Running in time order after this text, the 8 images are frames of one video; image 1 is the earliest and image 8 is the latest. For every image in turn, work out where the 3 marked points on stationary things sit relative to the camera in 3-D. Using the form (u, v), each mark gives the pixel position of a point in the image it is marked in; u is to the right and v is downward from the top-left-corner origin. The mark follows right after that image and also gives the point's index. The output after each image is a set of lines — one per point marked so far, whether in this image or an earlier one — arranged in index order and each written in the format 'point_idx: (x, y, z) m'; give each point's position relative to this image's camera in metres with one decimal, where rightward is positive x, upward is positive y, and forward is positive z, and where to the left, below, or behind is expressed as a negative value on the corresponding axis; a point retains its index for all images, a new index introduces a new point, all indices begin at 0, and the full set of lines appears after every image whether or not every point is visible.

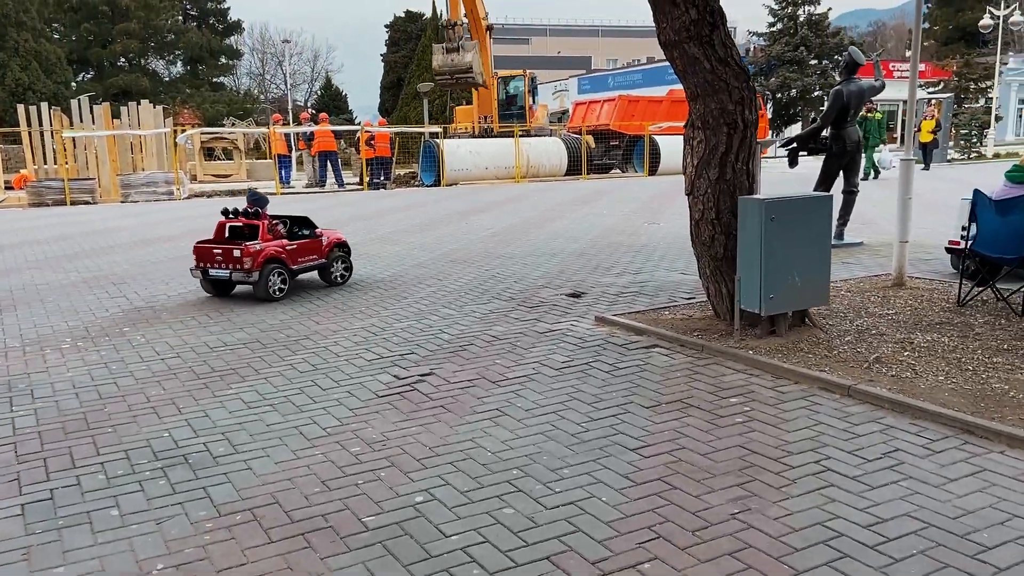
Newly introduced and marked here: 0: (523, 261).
0: (+0.1, +0.4, +9.7) m
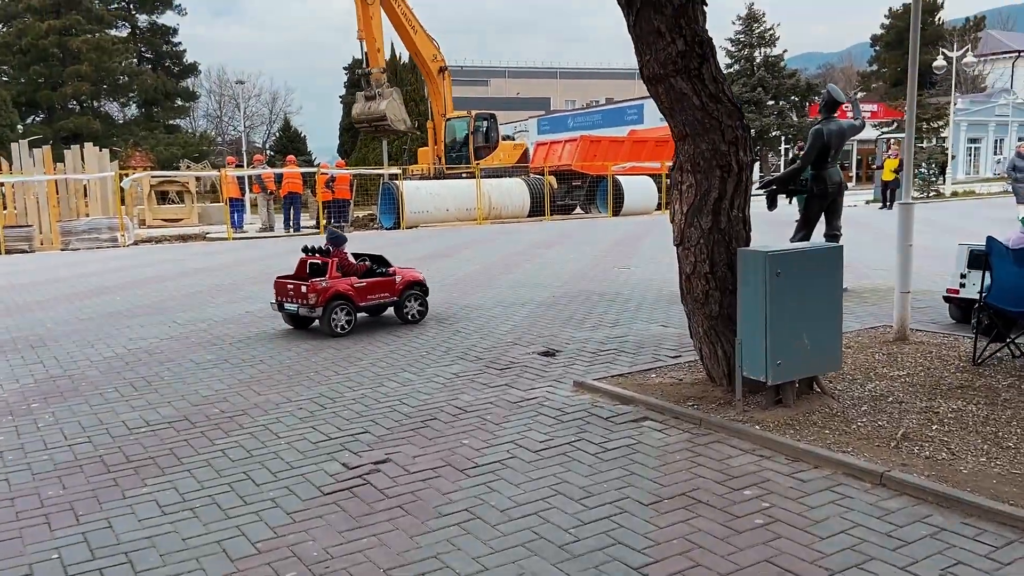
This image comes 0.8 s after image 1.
0: (-0.3, -0.2, +9.0) m
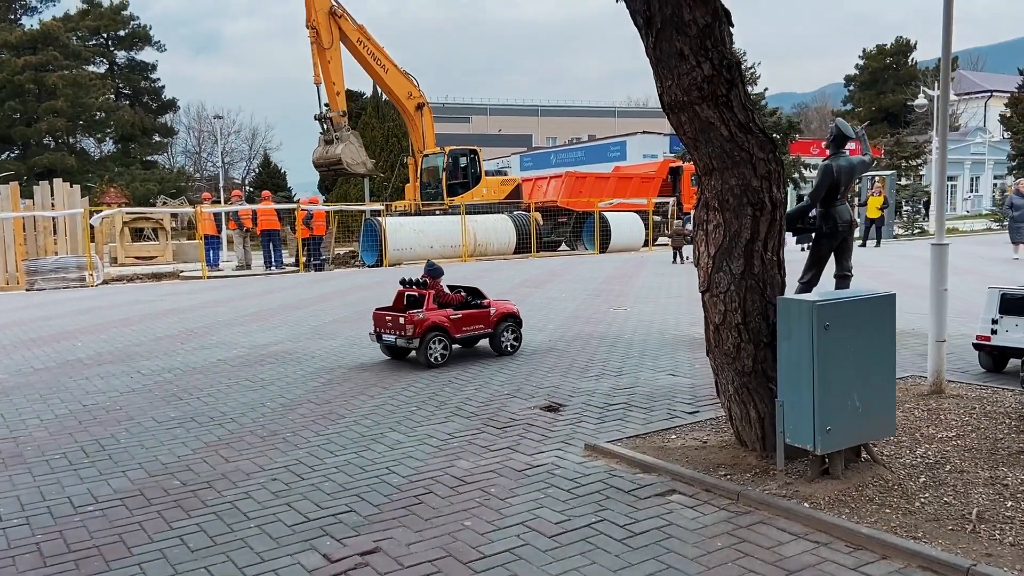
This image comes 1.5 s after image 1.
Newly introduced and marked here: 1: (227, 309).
0: (-0.3, -0.7, +8.4) m
1: (-4.4, -0.3, +12.8) m
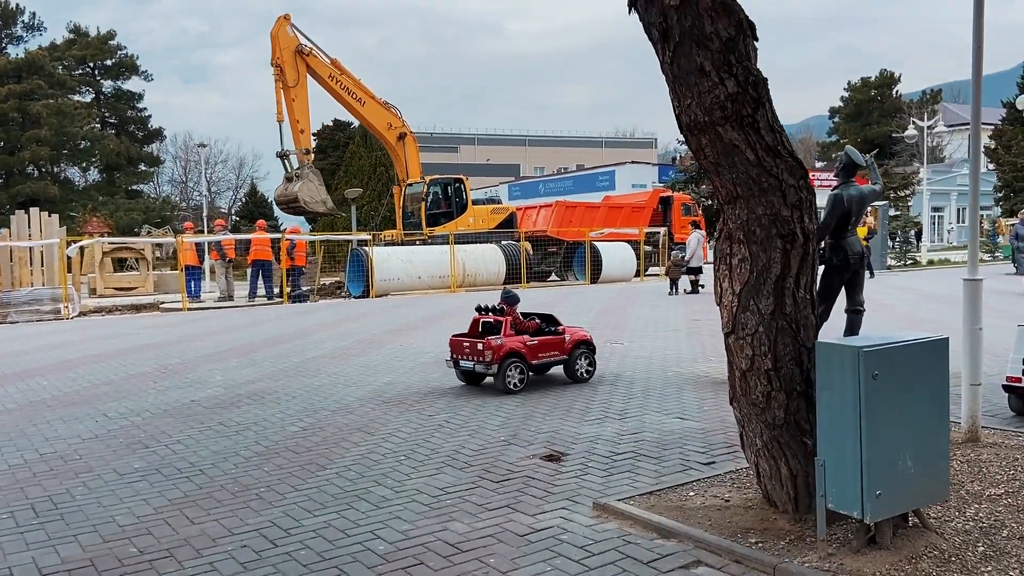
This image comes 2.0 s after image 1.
0: (-0.4, -1.0, +7.8) m
1: (-4.6, -0.8, +12.3) m
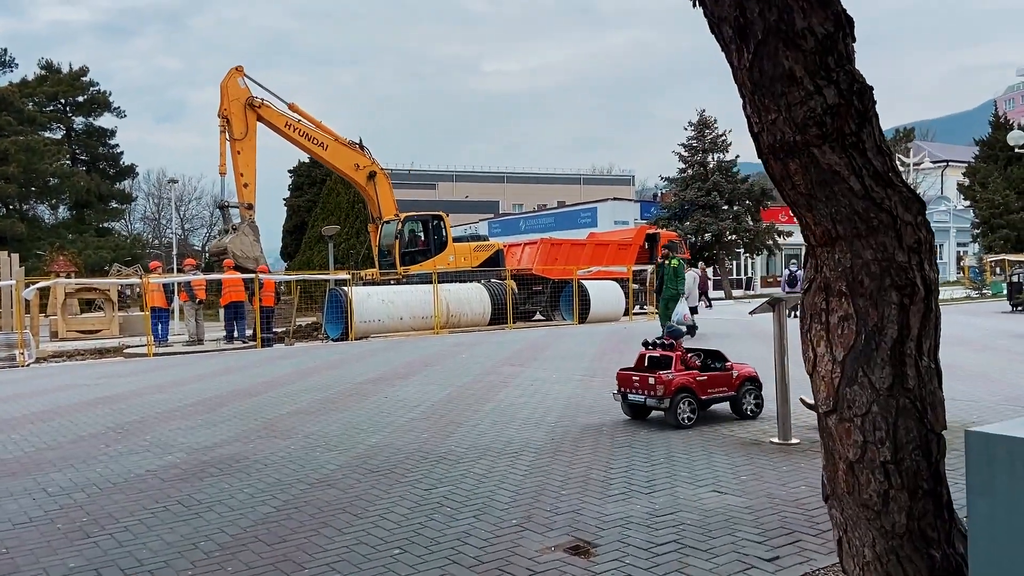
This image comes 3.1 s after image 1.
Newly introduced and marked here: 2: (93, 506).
0: (-0.3, -1.5, +6.9) m
1: (-4.7, -1.5, +11.2) m
2: (-3.0, -1.6, +5.9) m
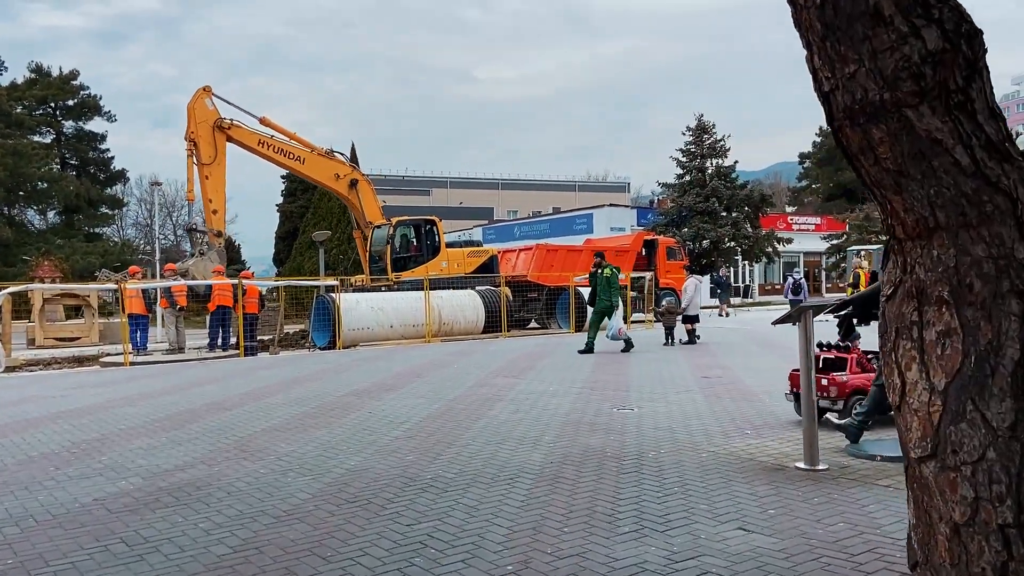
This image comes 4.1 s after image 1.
0: (-0.4, -1.5, +6.1) m
1: (-4.7, -1.5, +10.4) m
2: (-3.1, -1.6, +5.1) m
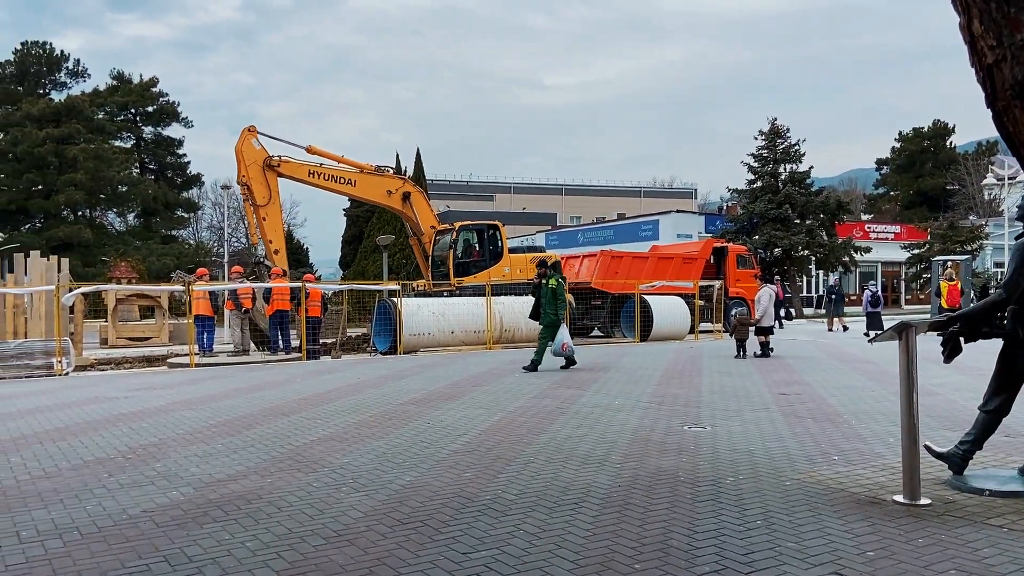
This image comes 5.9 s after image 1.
0: (+0.1, -1.6, +5.7) m
1: (-3.9, -1.6, +10.3) m
2: (-2.7, -1.6, +4.9) m
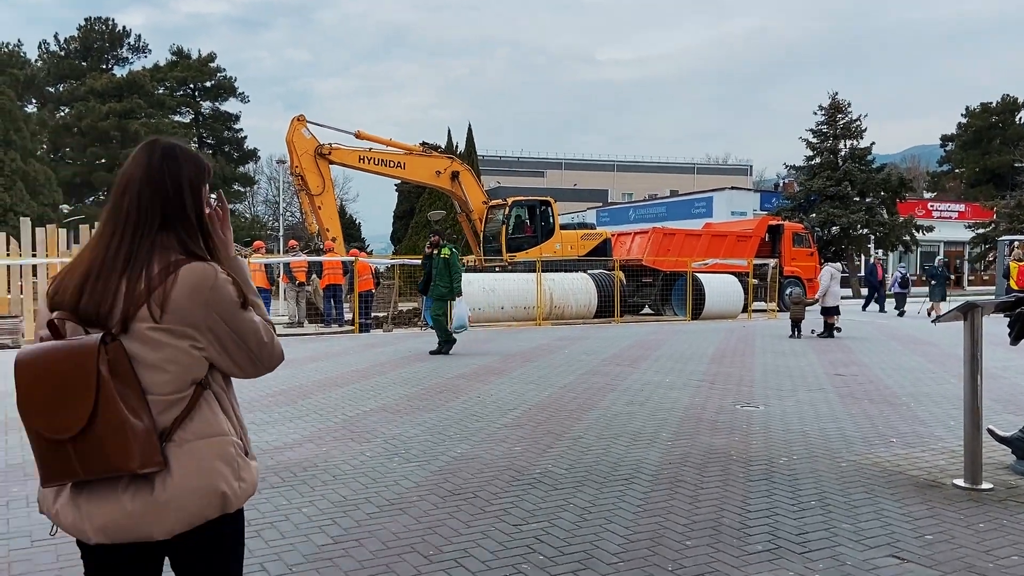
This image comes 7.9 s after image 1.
0: (+0.4, -1.4, +5.7) m
1: (-3.3, -1.2, +10.5) m
2: (-2.4, -1.4, +5.1) m
